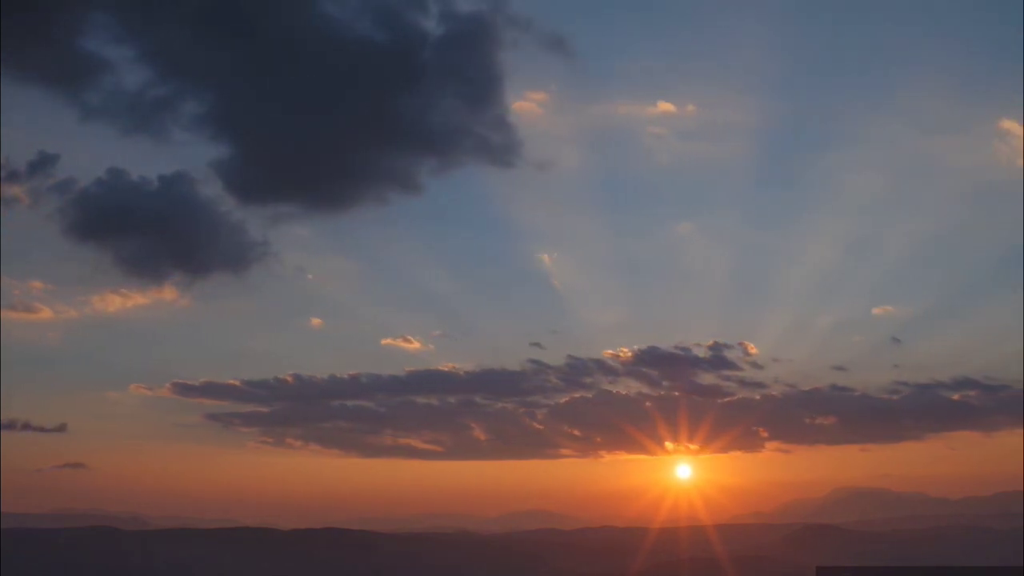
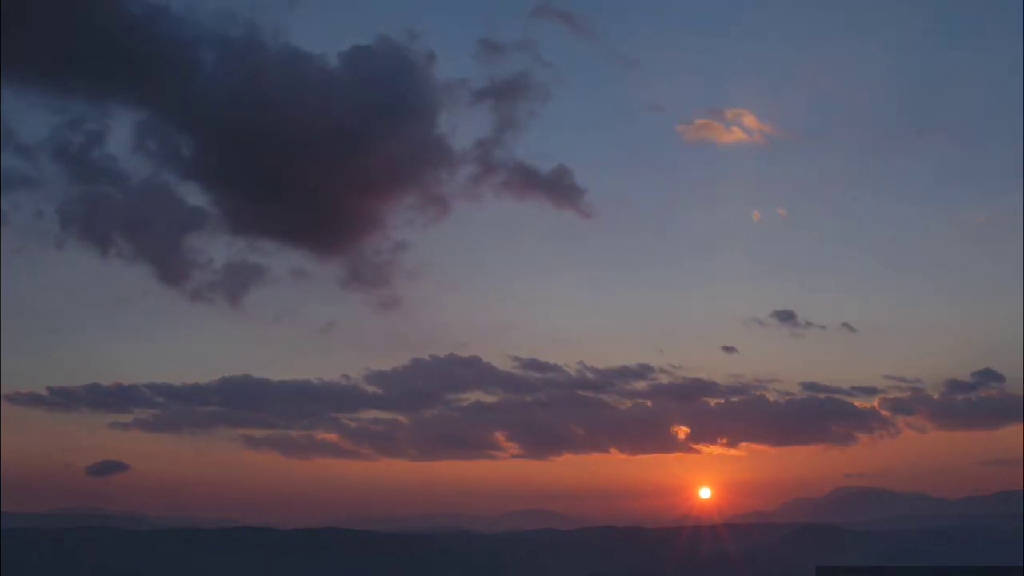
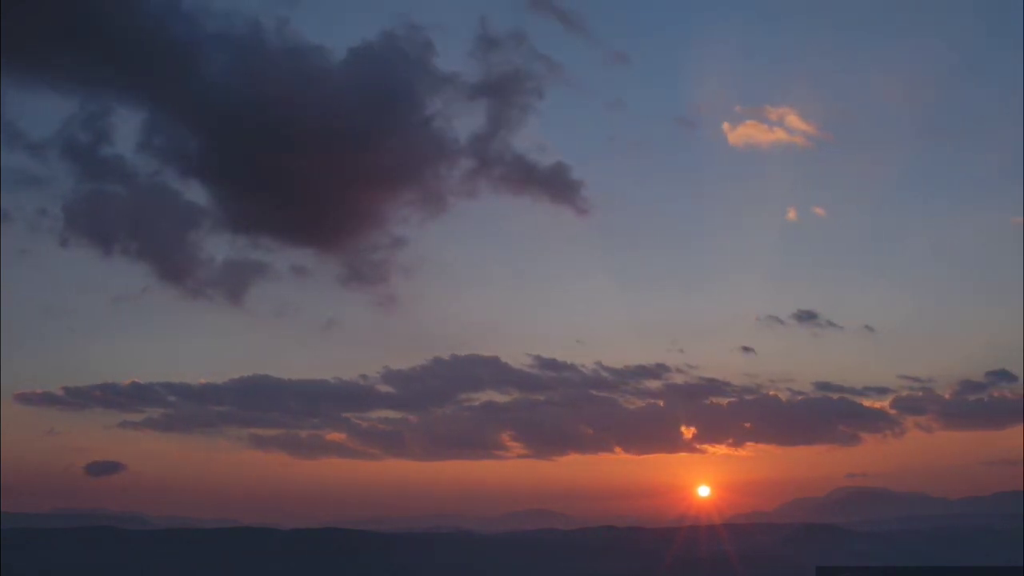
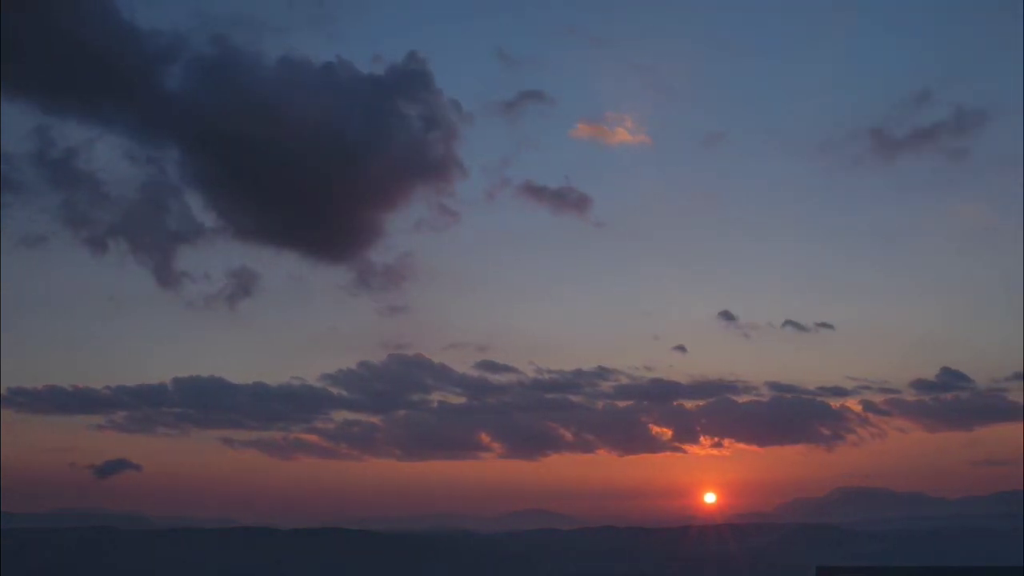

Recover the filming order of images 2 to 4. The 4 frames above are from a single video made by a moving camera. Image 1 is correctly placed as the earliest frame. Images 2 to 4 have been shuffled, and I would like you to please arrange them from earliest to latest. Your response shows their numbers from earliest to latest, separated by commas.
3, 2, 4
